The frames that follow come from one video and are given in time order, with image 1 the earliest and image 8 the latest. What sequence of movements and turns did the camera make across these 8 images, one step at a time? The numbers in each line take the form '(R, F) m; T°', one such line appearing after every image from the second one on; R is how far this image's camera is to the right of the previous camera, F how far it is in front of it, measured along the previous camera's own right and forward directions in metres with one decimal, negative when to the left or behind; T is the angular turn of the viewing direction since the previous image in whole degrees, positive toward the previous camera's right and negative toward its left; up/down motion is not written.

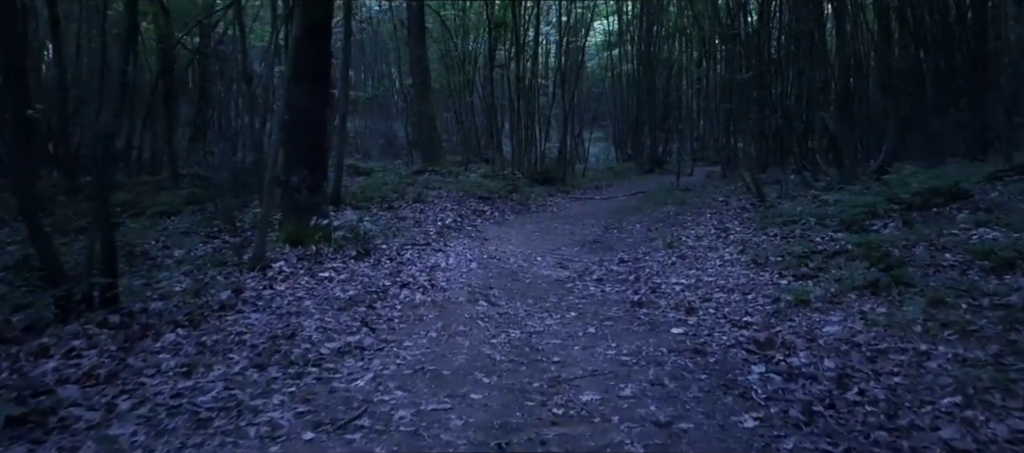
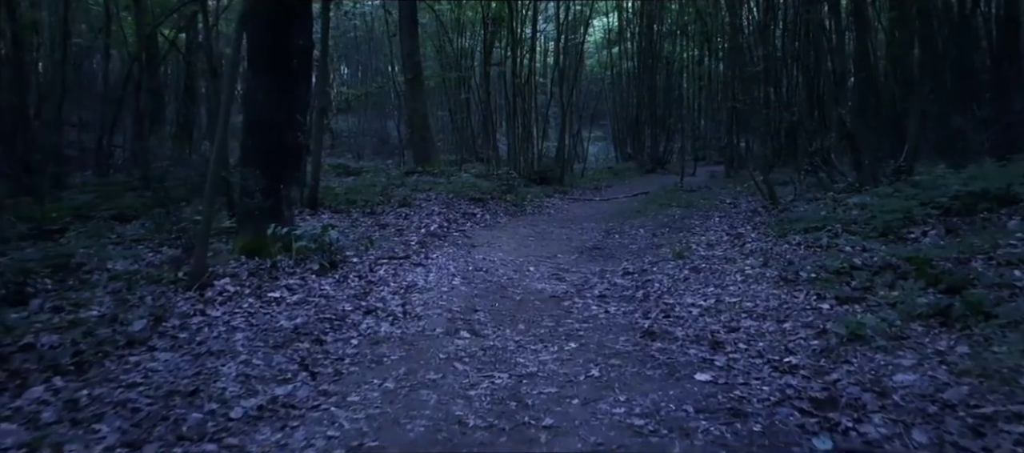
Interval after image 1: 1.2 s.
(+0.1, +1.3) m; 0°
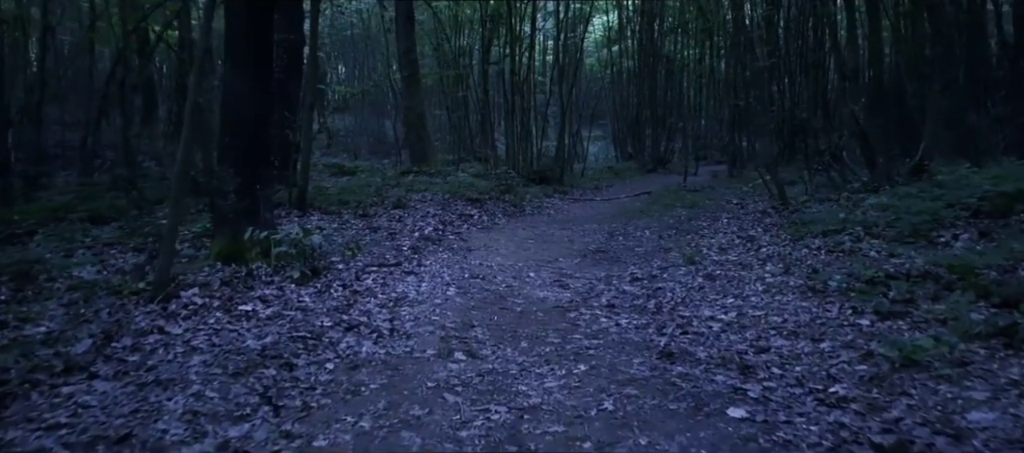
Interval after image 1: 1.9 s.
(0.0, +0.7) m; 0°
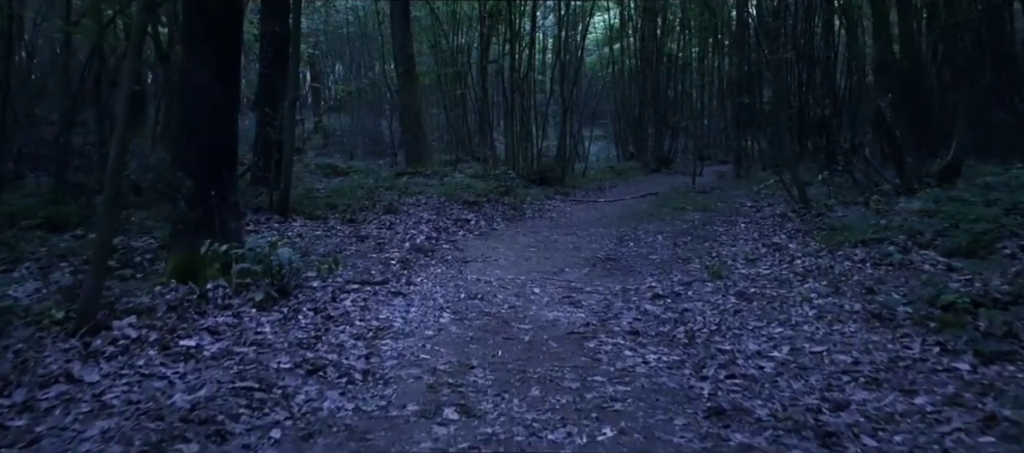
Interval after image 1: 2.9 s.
(0.0, +1.1) m; 0°
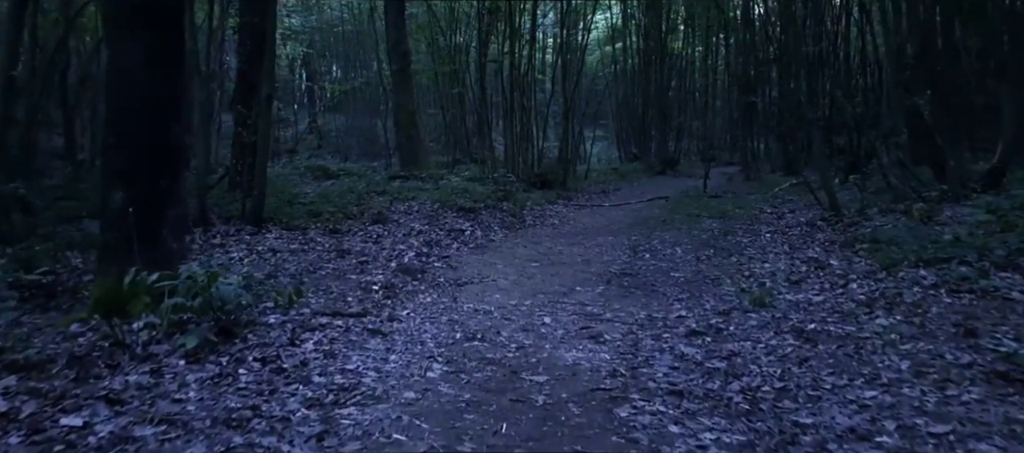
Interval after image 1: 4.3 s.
(0.0, +1.4) m; 0°
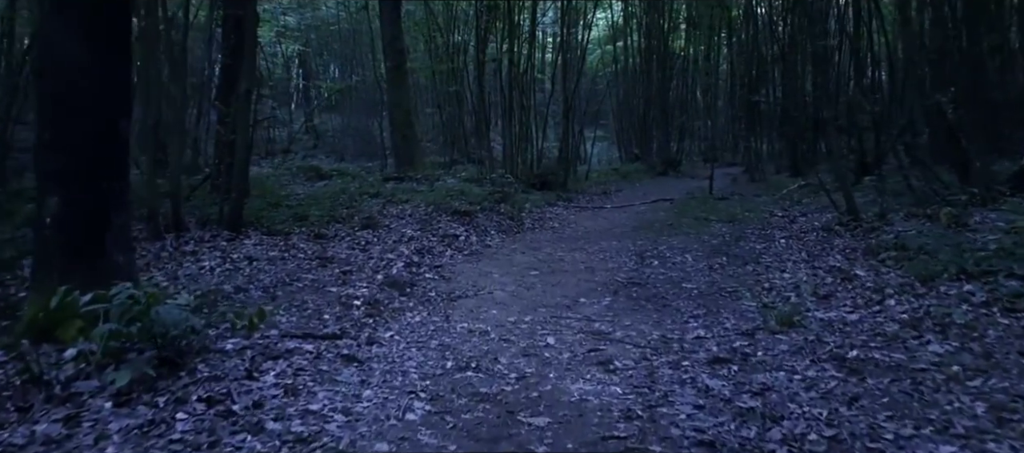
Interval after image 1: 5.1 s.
(0.0, +0.8) m; 0°
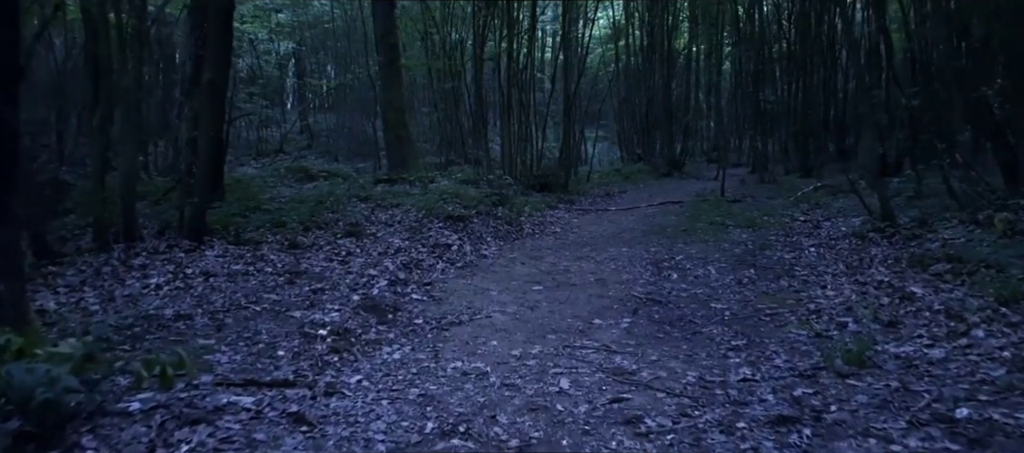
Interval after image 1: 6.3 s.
(0.0, +1.3) m; 0°
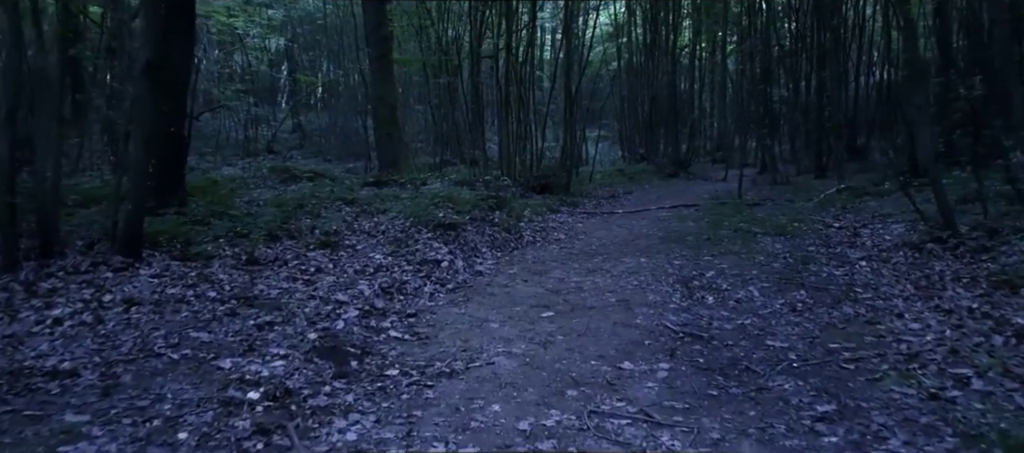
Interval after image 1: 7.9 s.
(0.0, +1.6) m; 0°
